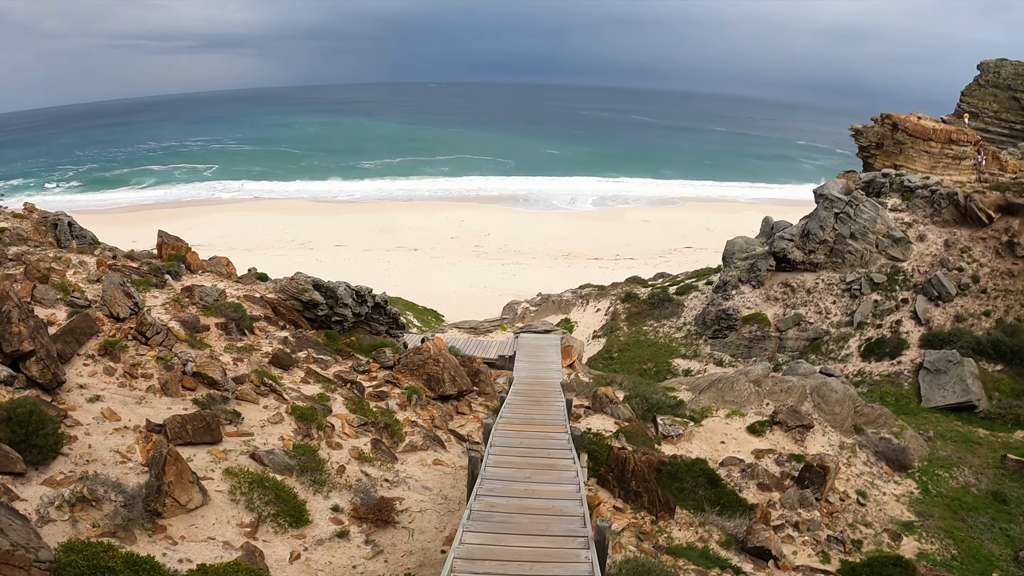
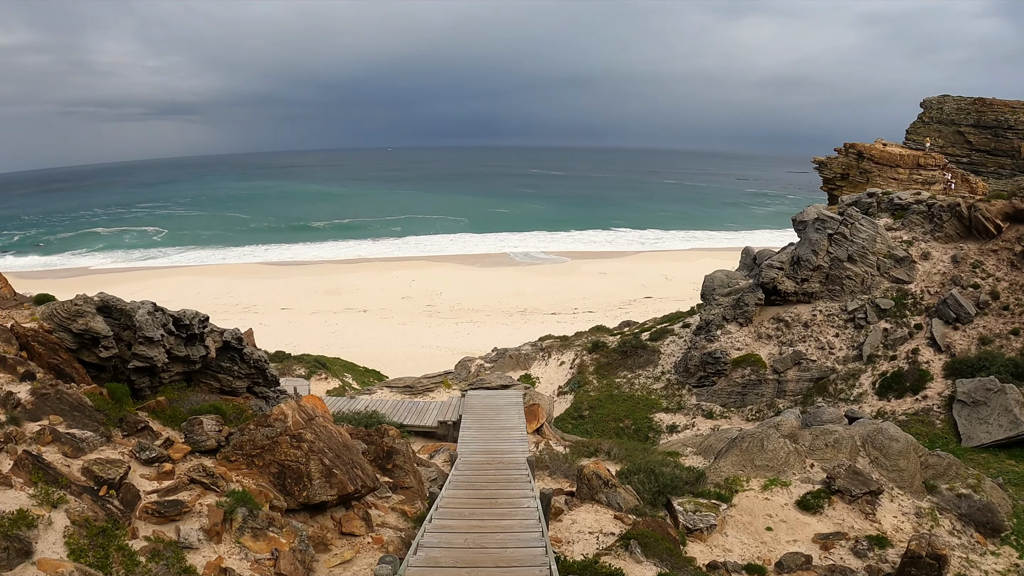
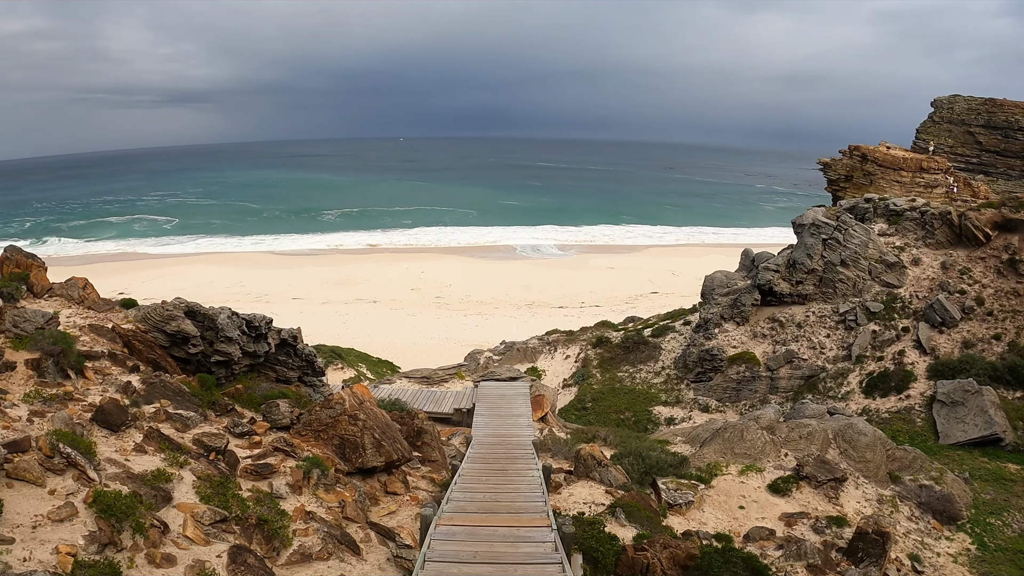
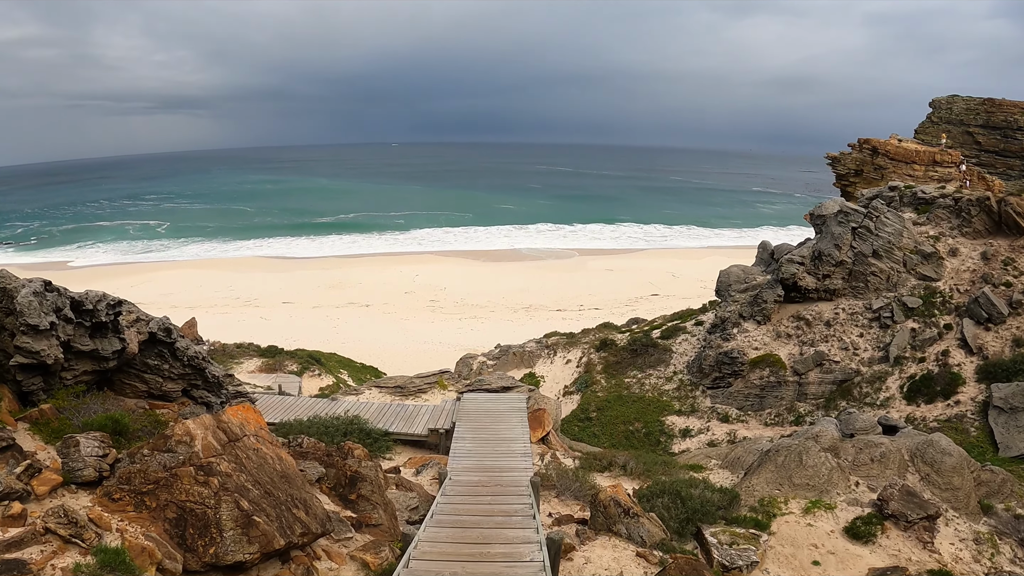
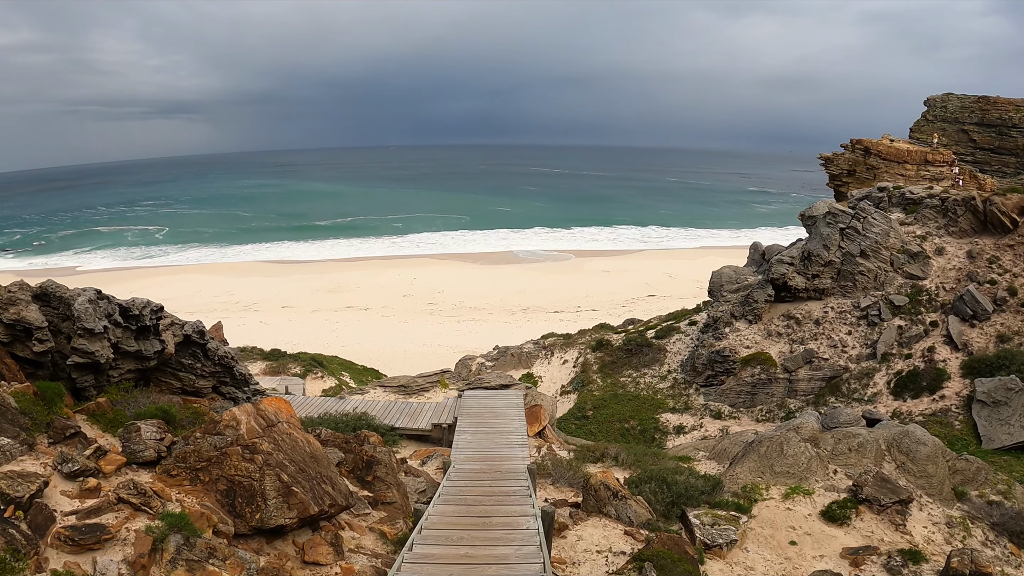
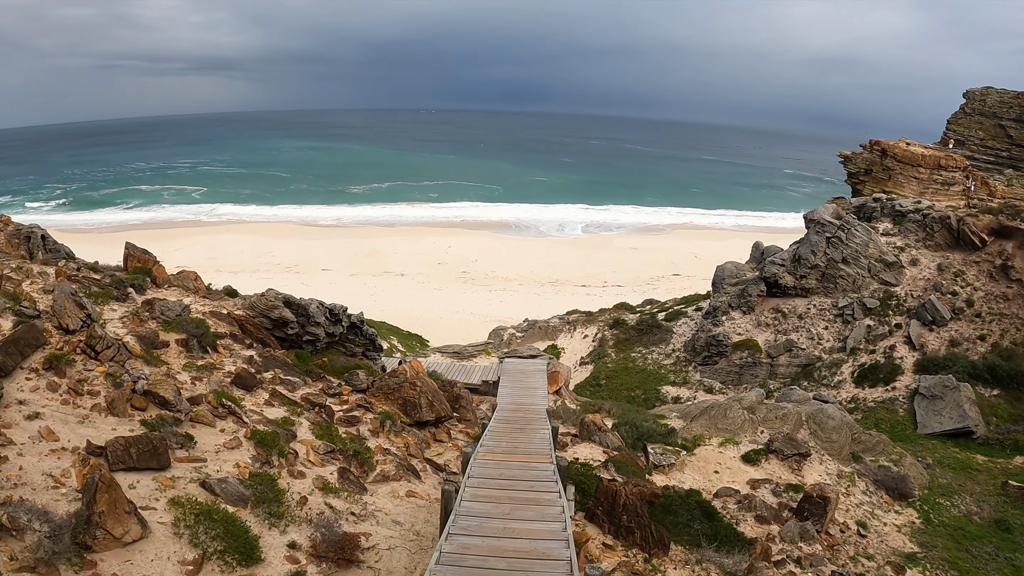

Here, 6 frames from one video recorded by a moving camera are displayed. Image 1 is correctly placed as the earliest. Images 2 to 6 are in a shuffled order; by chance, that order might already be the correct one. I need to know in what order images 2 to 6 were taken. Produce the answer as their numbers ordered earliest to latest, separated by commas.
6, 3, 2, 5, 4
